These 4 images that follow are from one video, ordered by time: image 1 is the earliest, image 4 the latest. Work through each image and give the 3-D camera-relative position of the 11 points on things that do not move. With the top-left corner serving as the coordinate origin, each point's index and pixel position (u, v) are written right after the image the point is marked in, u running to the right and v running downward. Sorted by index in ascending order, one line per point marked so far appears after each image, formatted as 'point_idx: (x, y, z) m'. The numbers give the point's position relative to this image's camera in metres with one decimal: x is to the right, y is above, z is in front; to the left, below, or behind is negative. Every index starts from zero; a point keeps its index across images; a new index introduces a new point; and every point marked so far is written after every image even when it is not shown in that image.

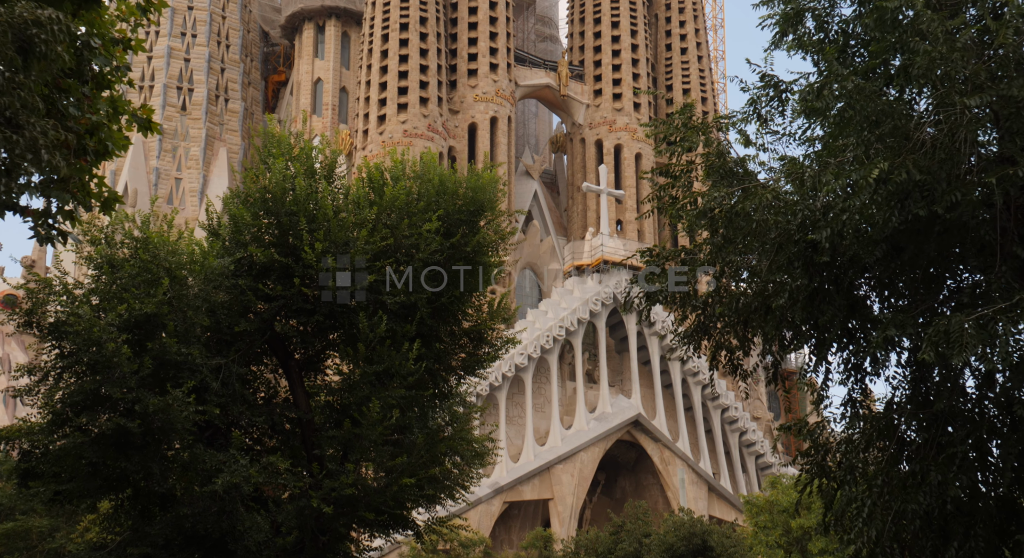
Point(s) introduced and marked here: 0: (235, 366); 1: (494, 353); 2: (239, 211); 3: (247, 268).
0: (-3.7, -1.2, +15.4) m
1: (-0.3, -1.1, +16.9) m
2: (-3.7, +1.0, +15.8) m
3: (-3.6, +0.2, +15.8) m
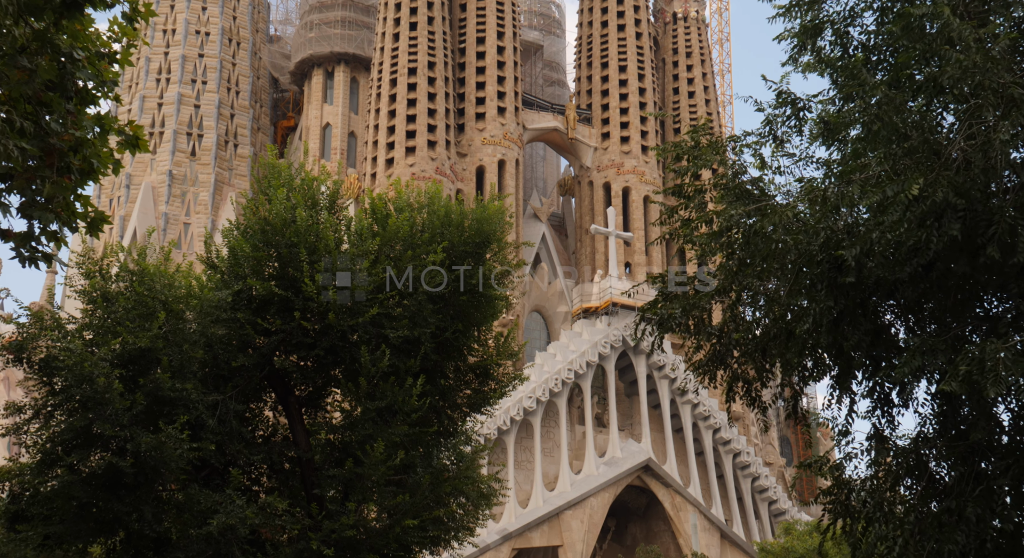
0: (-3.6, -1.6, +14.9) m
1: (-0.2, -1.6, +16.3) m
2: (-3.6, +0.5, +15.3) m
3: (-3.5, -0.3, +15.4) m
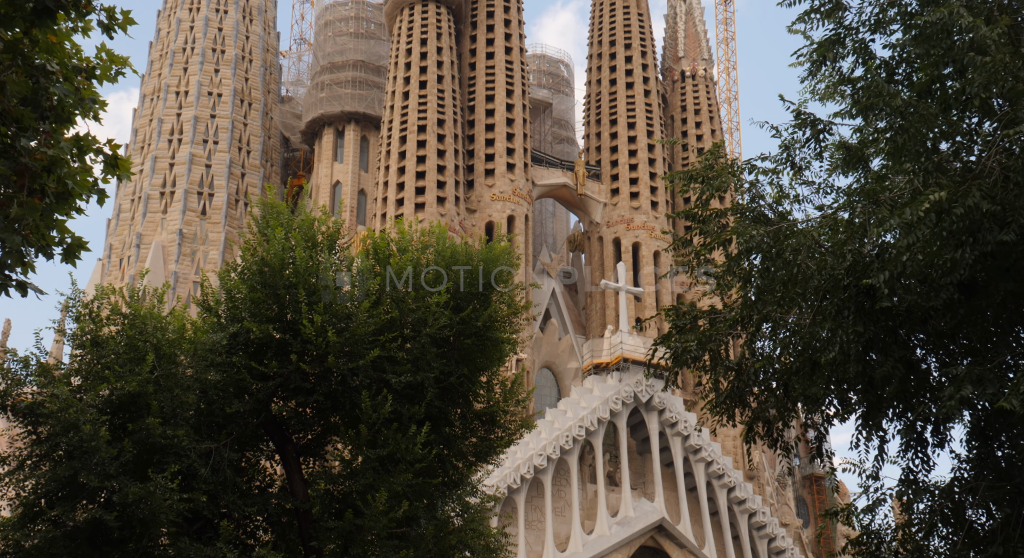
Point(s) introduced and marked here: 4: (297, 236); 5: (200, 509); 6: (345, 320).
0: (-3.5, -2.1, +14.2) m
1: (-0.1, -2.2, +15.6) m
2: (-3.6, 0.0, +14.8) m
3: (-3.4, -0.8, +14.8) m
4: (-2.9, +0.6, +15.3) m
5: (-3.7, -2.7, +13.8) m
6: (-2.2, -0.5, +15.4) m
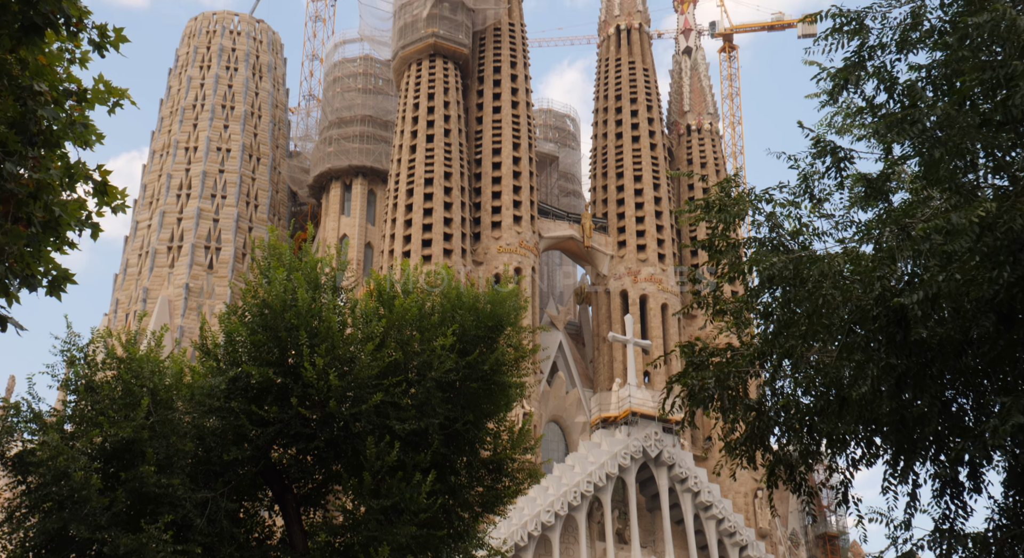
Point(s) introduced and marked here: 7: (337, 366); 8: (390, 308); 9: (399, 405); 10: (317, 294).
0: (-3.4, -2.6, +13.7) m
1: (0.0, -2.7, +15.1) m
2: (-3.5, -0.6, +14.4) m
3: (-3.3, -1.4, +14.3) m
4: (-2.8, +0.1, +14.9) m
5: (-3.6, -3.2, +13.2) m
6: (-2.1, -1.1, +14.9) m
7: (-2.3, -1.0, +15.4) m
8: (-1.7, -0.4, +15.7) m
9: (-1.4, -1.6, +14.5) m
10: (-2.5, -0.2, +15.1) m
